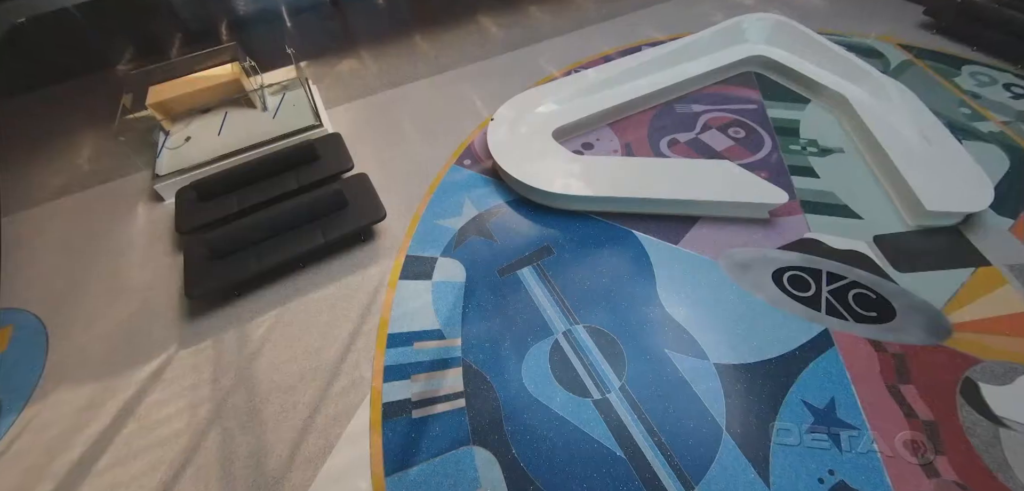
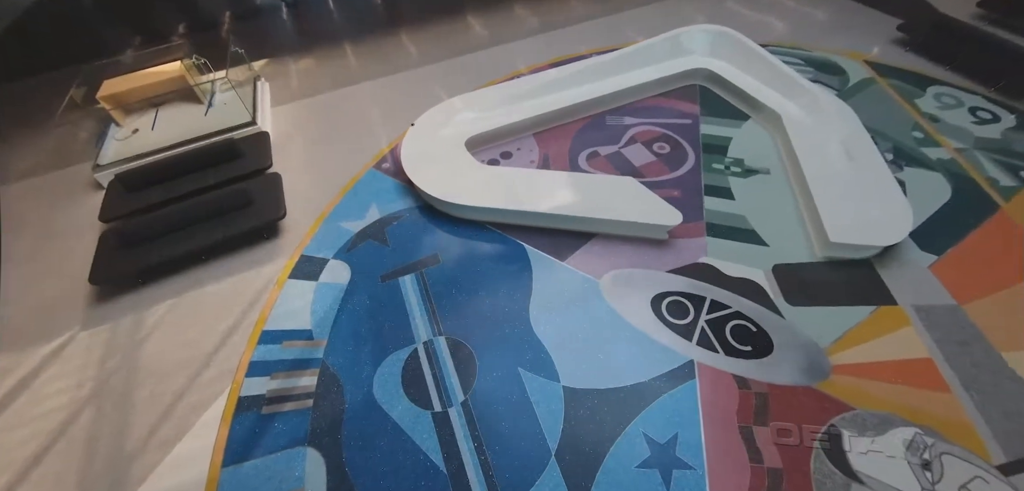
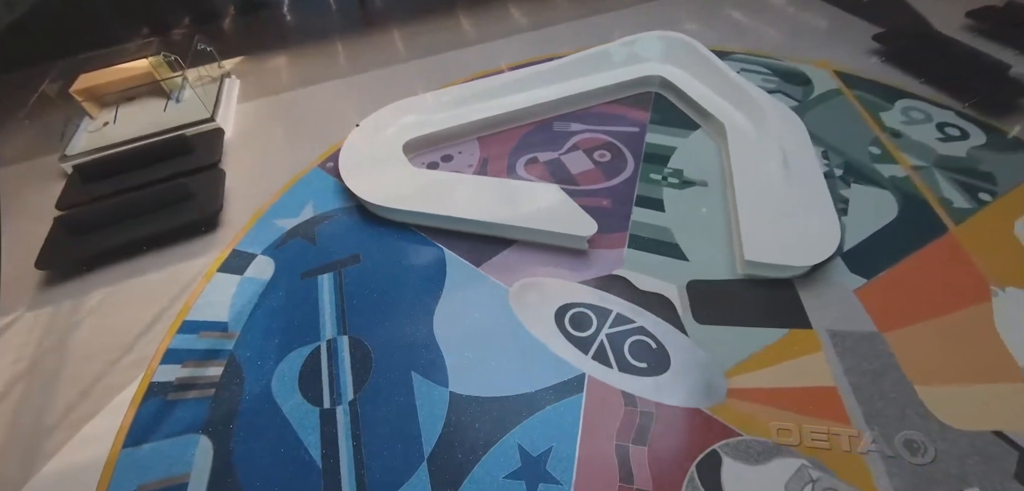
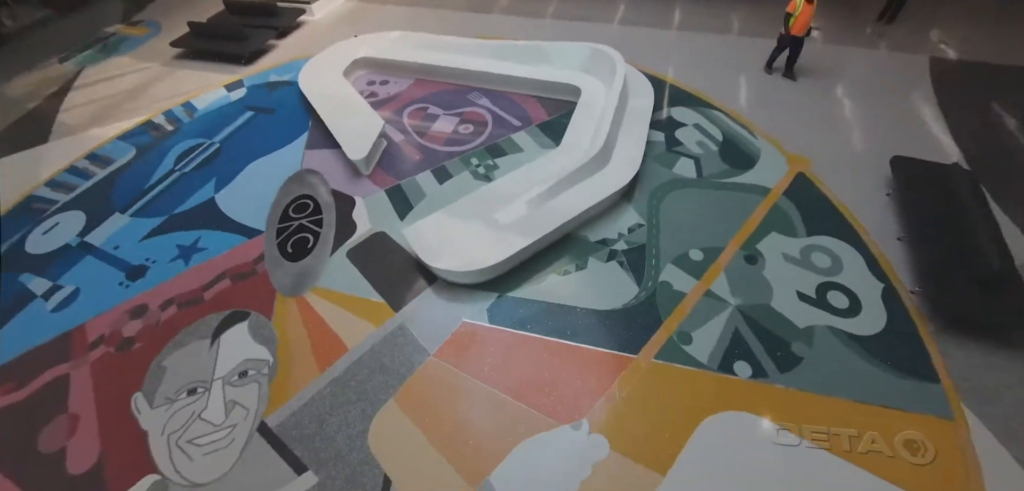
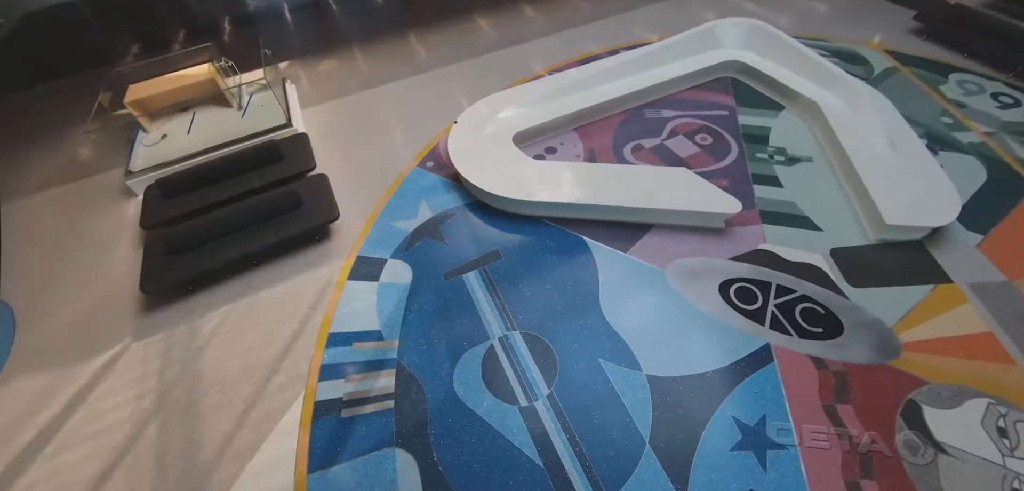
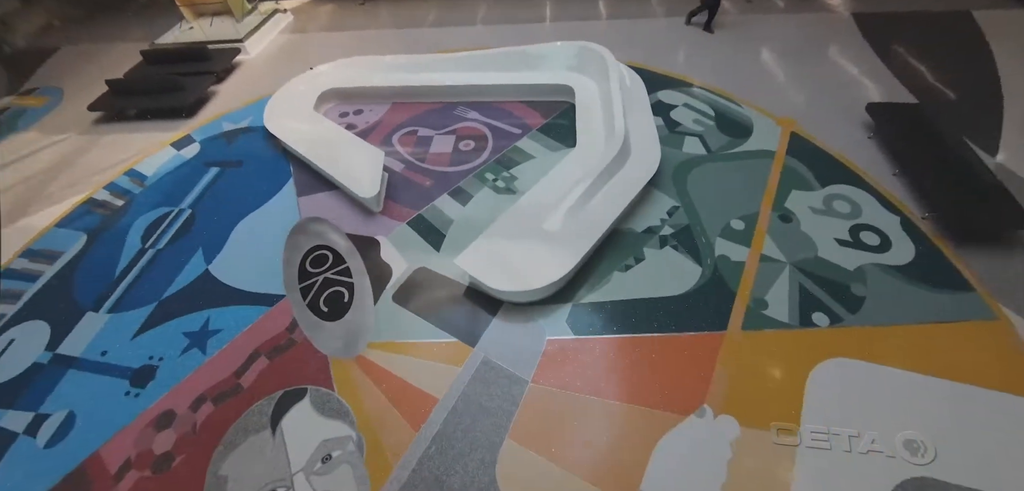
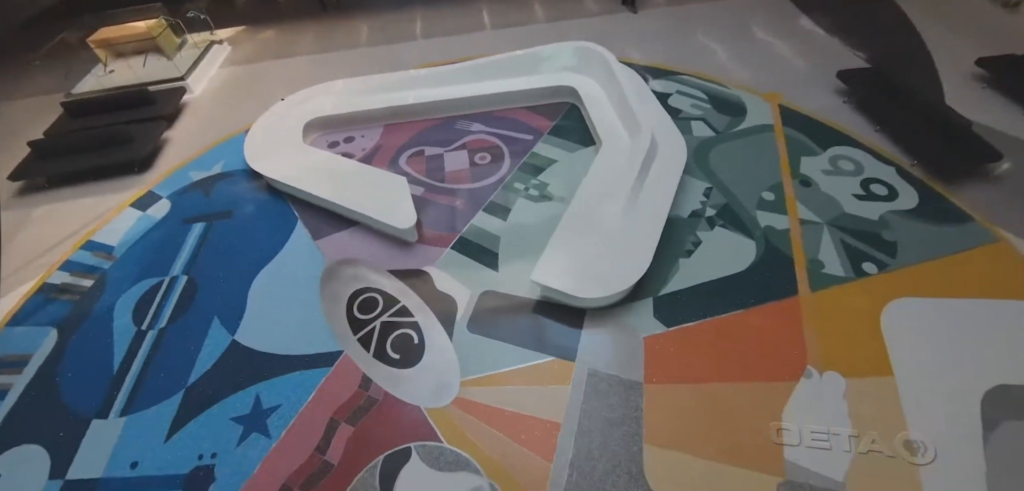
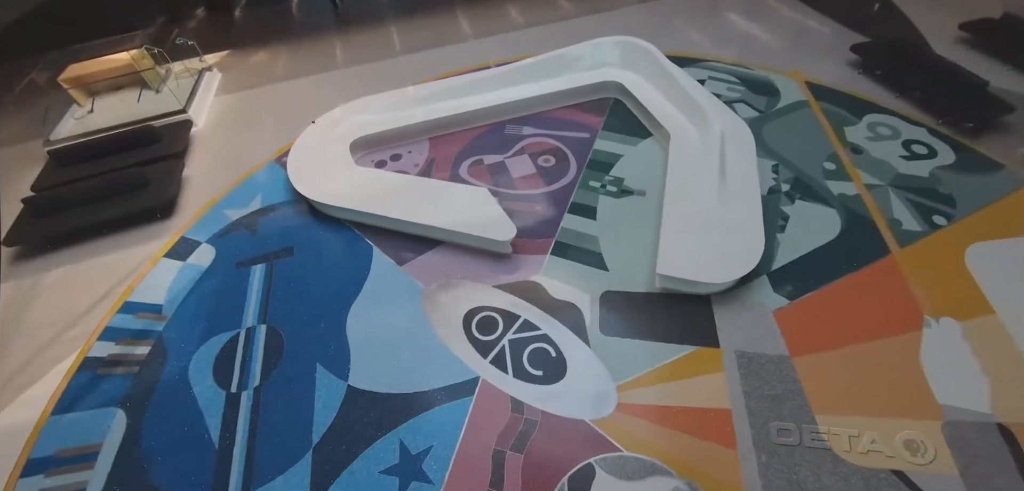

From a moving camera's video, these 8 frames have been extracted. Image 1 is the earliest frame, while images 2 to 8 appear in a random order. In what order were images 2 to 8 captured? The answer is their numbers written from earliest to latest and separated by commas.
5, 2, 3, 8, 7, 6, 4
